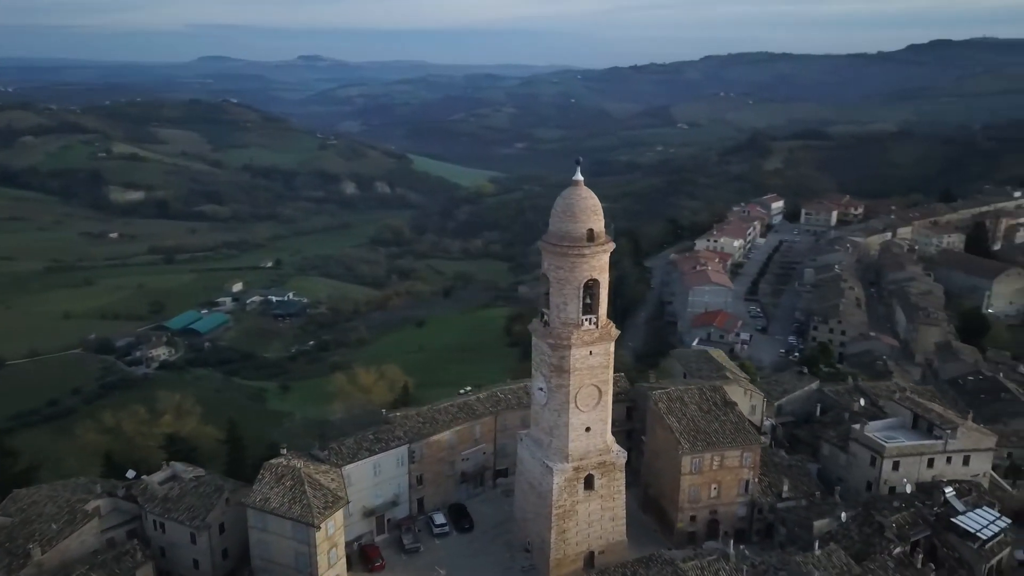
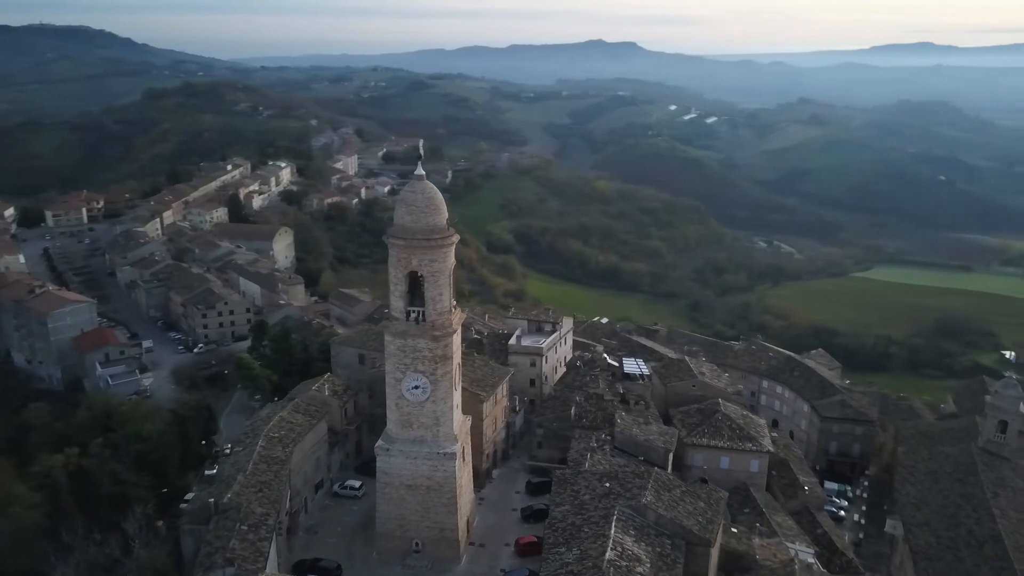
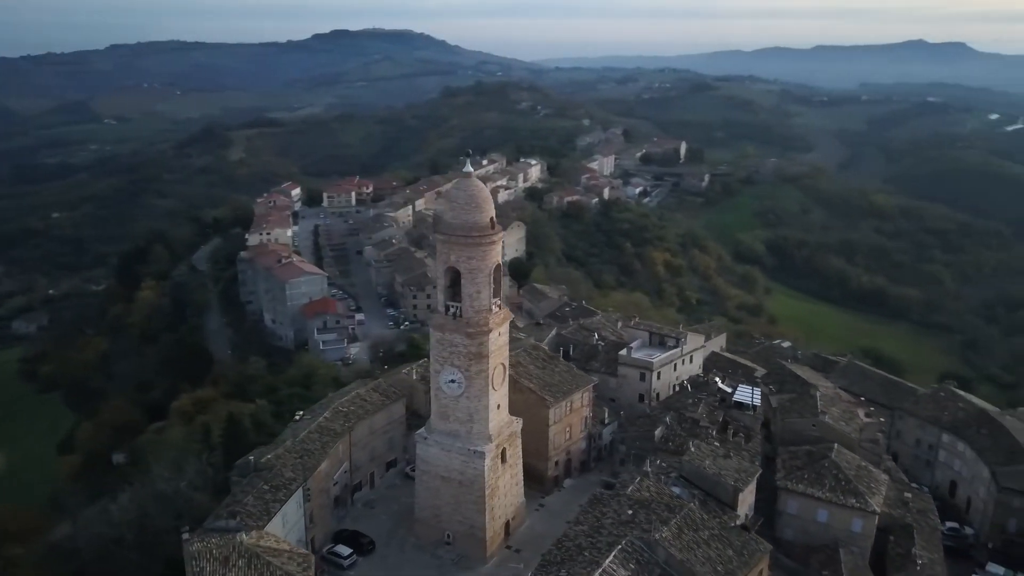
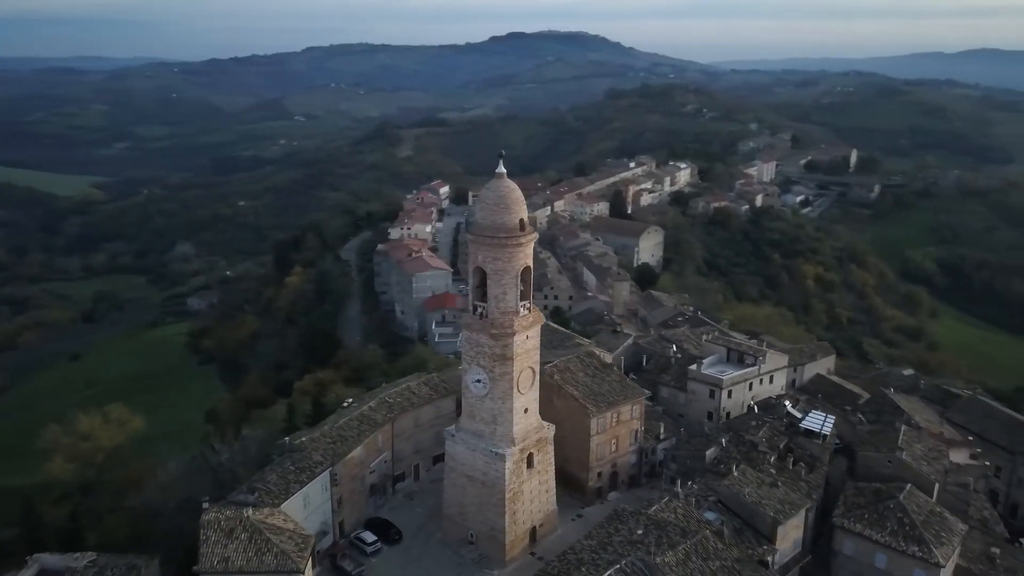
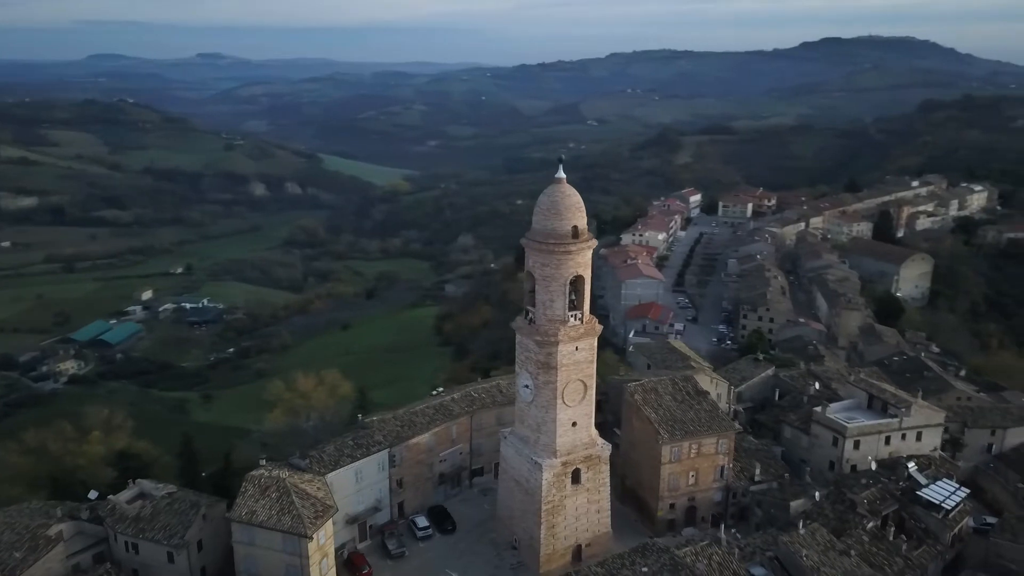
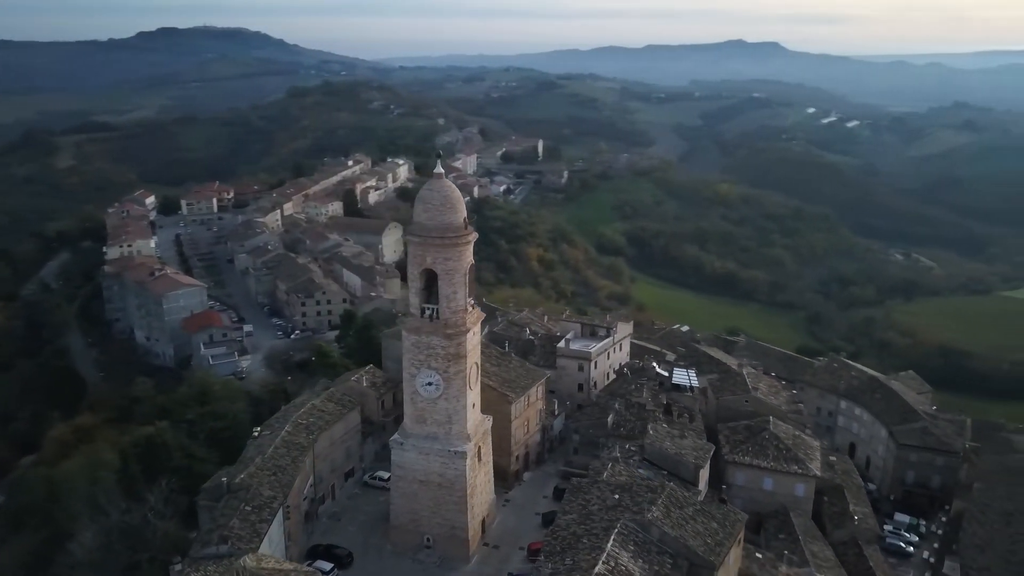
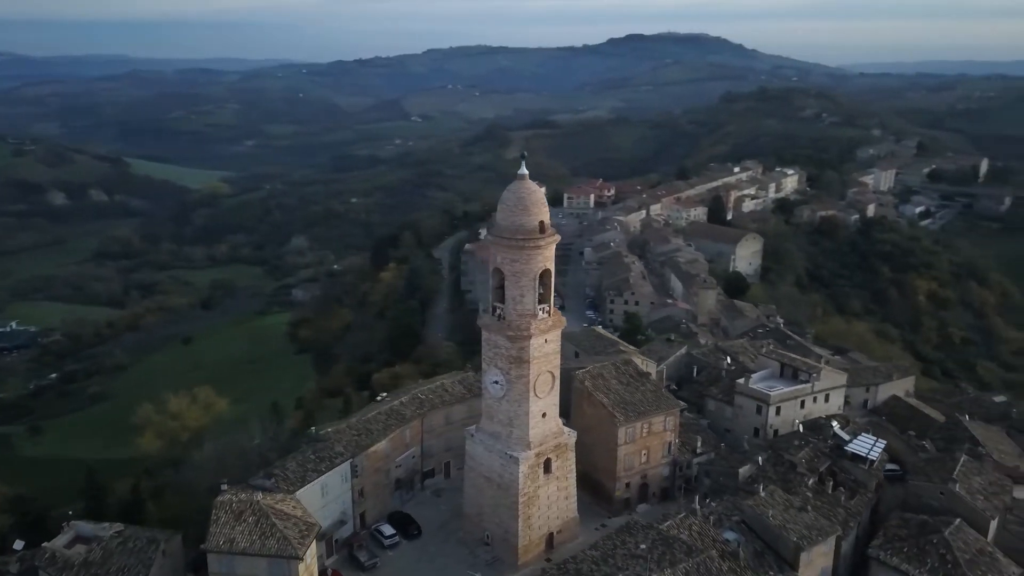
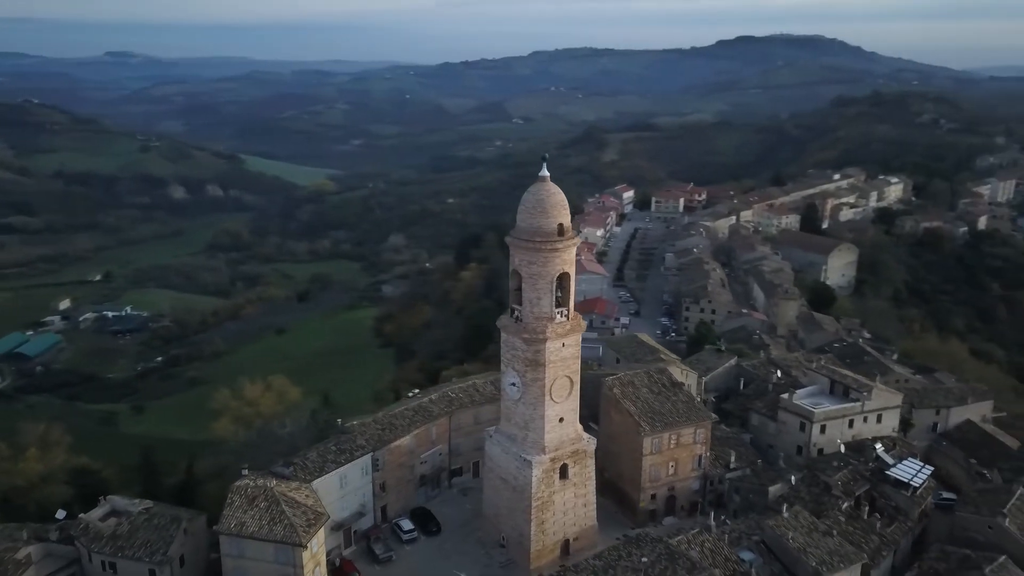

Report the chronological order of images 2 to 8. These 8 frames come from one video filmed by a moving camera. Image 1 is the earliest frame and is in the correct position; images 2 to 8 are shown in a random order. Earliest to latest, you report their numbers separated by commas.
5, 8, 7, 4, 3, 6, 2
